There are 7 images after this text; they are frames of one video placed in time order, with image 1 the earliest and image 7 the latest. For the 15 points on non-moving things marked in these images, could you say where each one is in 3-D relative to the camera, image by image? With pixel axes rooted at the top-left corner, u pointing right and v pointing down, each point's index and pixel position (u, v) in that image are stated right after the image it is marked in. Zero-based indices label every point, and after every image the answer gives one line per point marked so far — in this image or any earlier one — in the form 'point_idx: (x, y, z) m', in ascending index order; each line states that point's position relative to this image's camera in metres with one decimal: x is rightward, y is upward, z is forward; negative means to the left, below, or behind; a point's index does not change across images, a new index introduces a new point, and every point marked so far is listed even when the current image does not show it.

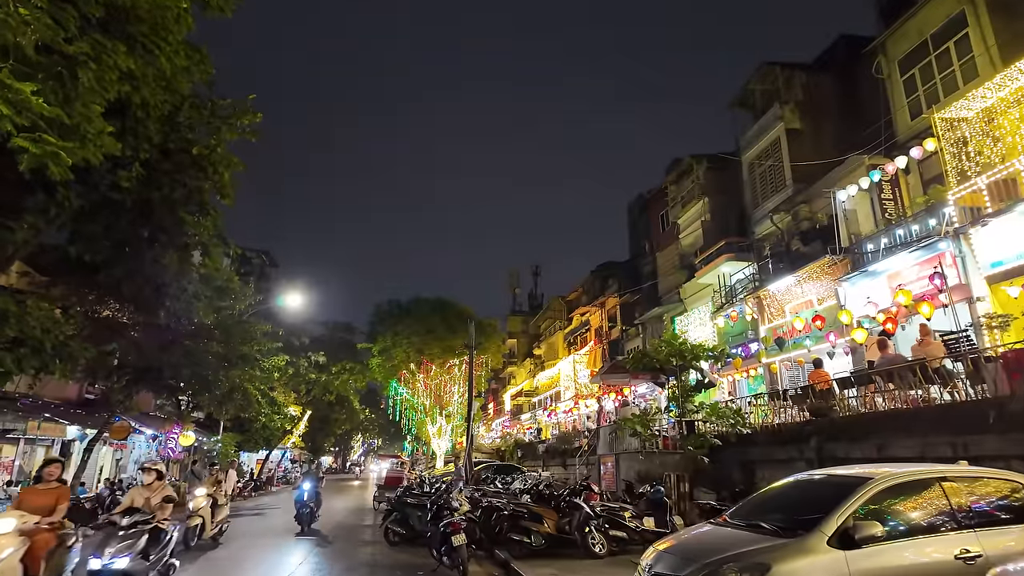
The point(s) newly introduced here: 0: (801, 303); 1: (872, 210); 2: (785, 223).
0: (+7.4, -0.4, +15.2) m
1: (+8.5, +1.9, +13.9) m
2: (+8.5, +2.1, +18.2) m
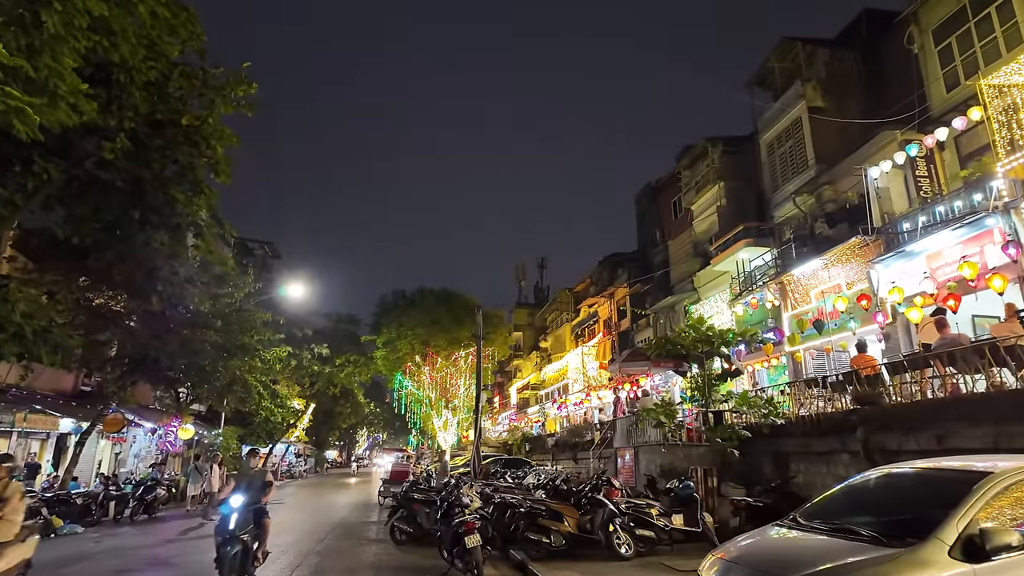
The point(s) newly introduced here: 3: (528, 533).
0: (+7.7, 0.0, +14.4) m
1: (+8.7, +2.2, +13.1) m
2: (+8.7, +2.5, +17.4) m
3: (+0.2, -3.2, +7.7) m
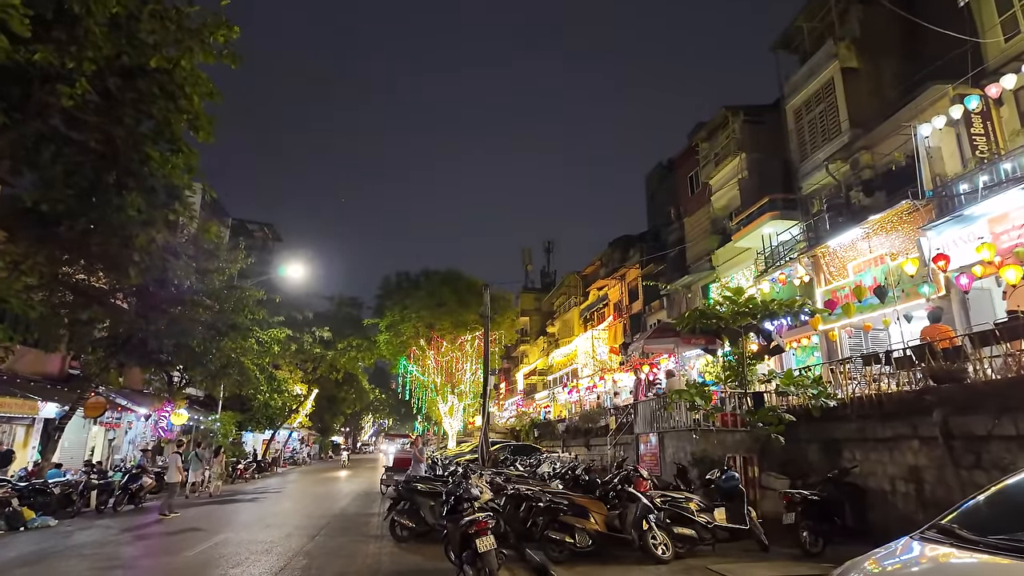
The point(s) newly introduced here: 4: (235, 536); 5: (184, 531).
0: (+7.9, +0.6, +13.2) m
1: (+9.0, +2.8, +11.8) m
2: (+9.0, +3.2, +16.1) m
3: (+0.4, -2.7, +6.6) m
4: (-4.0, -3.6, +8.6) m
5: (-5.2, -3.9, +9.3) m
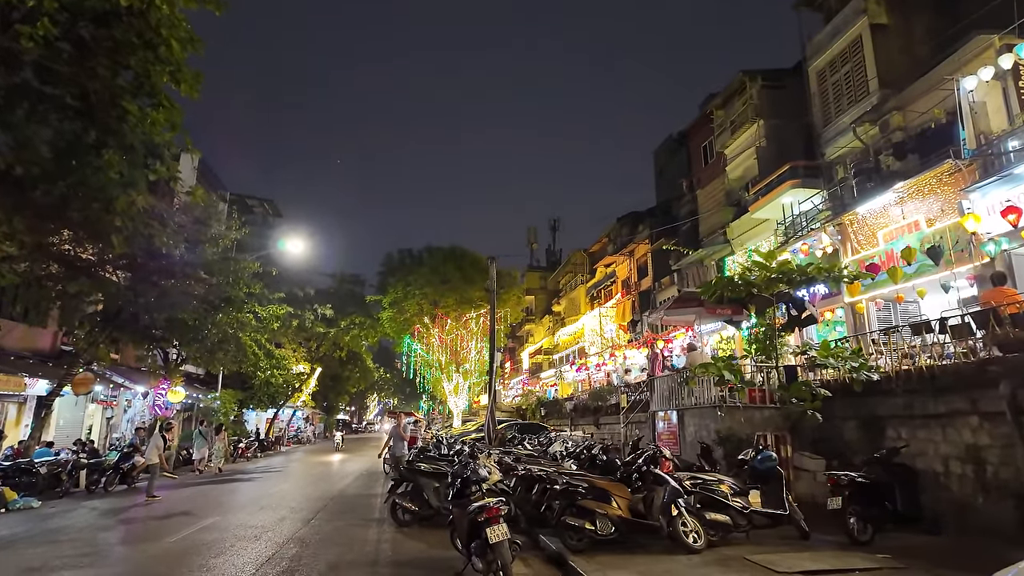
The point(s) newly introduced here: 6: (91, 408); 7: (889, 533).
0: (+8.1, +1.3, +12.3) m
1: (+9.1, +3.4, +10.9) m
2: (+9.2, +3.9, +15.2) m
3: (+0.6, -2.3, +5.9) m
4: (-3.9, -3.1, +7.9) m
5: (-5.0, -3.3, +8.7) m
6: (-14.1, -4.0, +19.8) m
7: (+4.1, -2.7, +6.5) m
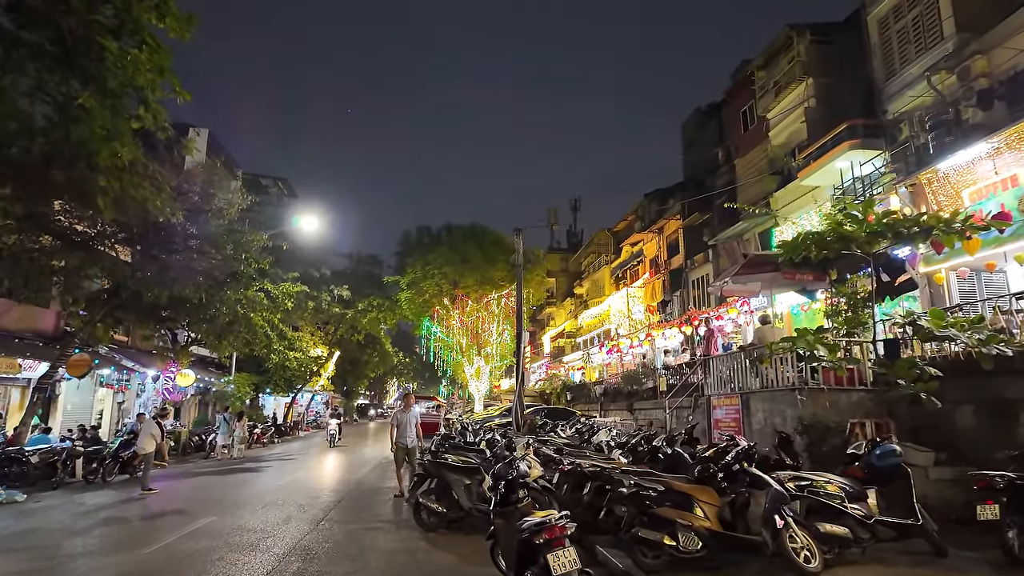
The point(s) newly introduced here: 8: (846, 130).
0: (+8.7, +1.9, +10.7) m
1: (+9.7, +4.0, +9.2) m
2: (+9.9, +4.6, +13.4) m
3: (+1.0, -1.9, +4.6) m
4: (-3.4, -2.7, +6.8) m
5: (-4.5, -2.9, +7.6) m
6: (-13.2, -3.3, +19.0) m
7: (+4.6, -2.2, +5.1) m
8: (+8.8, +4.2, +15.7) m
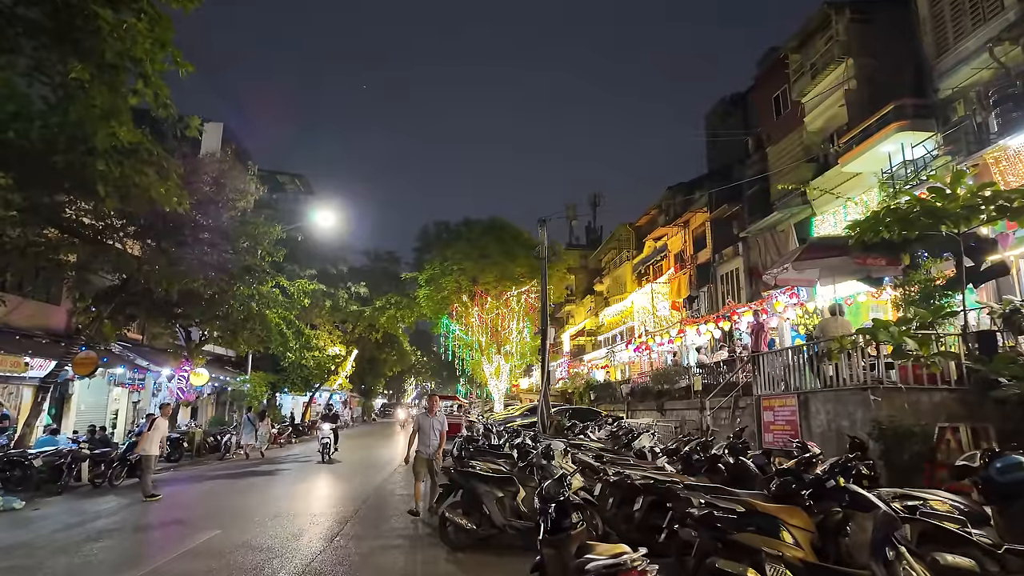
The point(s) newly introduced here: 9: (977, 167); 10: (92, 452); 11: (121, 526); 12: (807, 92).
0: (+9.2, +2.1, +9.7) m
1: (+10.1, +4.2, +8.2) m
2: (+10.4, +4.8, +12.4) m
3: (+1.3, -1.8, +3.8) m
4: (-3.0, -2.6, +6.1) m
5: (-4.1, -2.8, +7.0) m
6: (-12.5, -3.2, +18.6) m
7: (+4.9, -2.1, +4.2) m
8: (+9.4, +4.4, +14.6) m
9: (+9.0, +2.3, +11.5) m
10: (-7.7, -3.0, +10.9) m
11: (-4.5, -2.8, +6.8) m
12: (+9.6, +6.4, +19.3) m
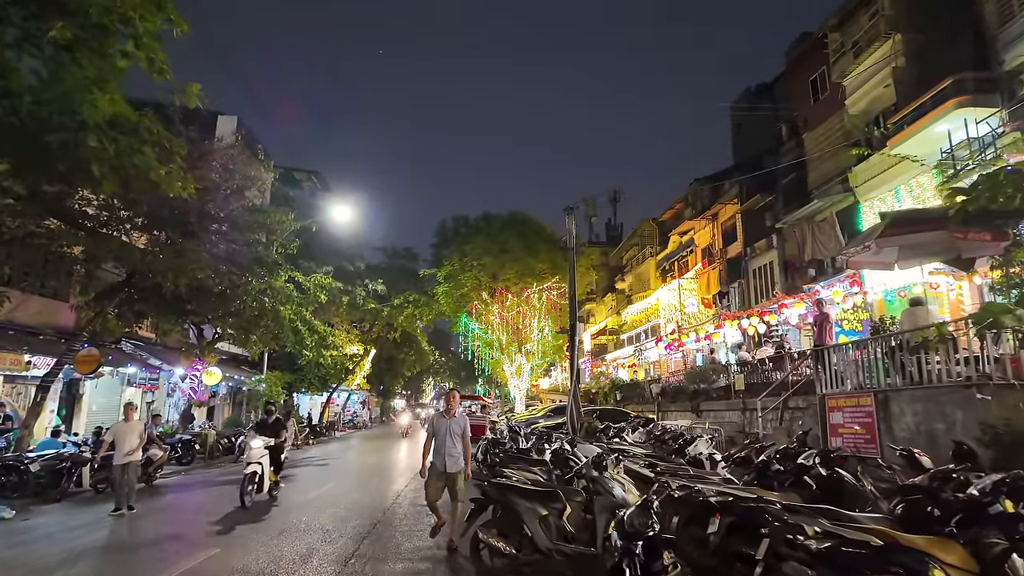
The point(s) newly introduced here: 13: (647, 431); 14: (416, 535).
0: (+9.6, +2.3, +8.5) m
1: (+10.5, +4.4, +7.0) m
2: (+10.9, +5.0, +11.2) m
3: (+1.6, -1.6, +2.9) m
4: (-2.6, -2.4, +5.3) m
5: (-3.7, -2.6, +6.2) m
6: (-11.8, -3.1, +18.0) m
7: (+5.3, -1.9, +3.2) m
8: (+10.0, +4.6, +13.4) m
9: (+9.5, +2.5, +10.3) m
10: (-7.2, -2.9, +10.2) m
11: (-4.1, -2.6, +6.0) m
12: (+10.3, +6.6, +18.2) m
13: (+2.5, -2.6, +10.9) m
14: (-0.9, -2.6, +6.3) m
